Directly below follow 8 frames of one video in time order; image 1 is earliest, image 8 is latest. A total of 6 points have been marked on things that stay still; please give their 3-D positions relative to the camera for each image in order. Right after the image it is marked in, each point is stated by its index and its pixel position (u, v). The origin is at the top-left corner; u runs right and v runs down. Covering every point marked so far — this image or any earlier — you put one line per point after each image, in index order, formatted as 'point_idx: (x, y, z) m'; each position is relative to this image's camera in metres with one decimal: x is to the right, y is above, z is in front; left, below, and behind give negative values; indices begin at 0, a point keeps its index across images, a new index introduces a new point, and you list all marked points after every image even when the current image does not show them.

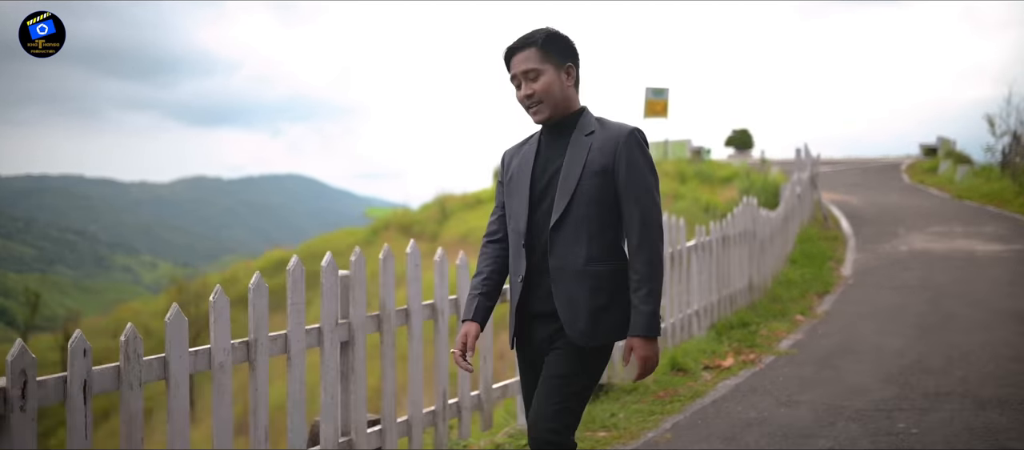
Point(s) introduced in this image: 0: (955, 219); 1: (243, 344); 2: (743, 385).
0: (+7.8, +0.1, +15.9) m
1: (-1.1, -0.5, +3.7) m
2: (+1.6, -1.1, +6.4) m
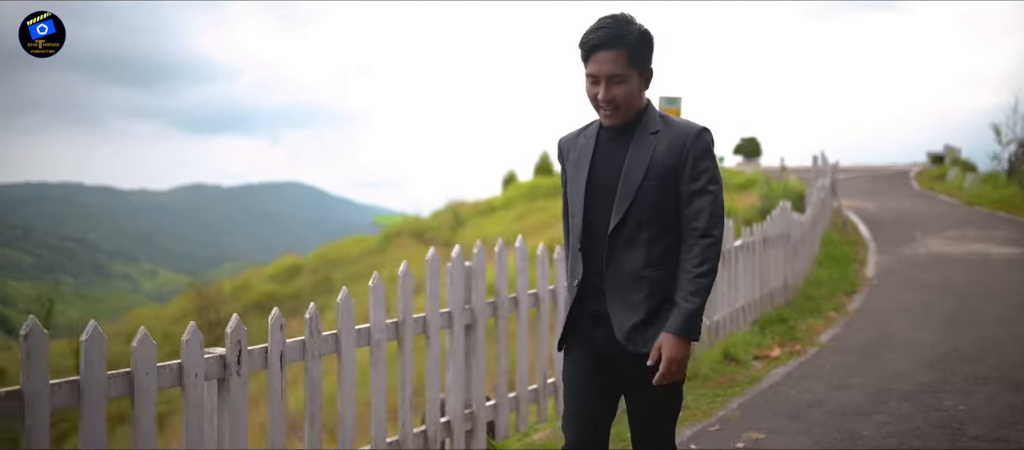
0: (+8.3, 0.0, +16.5) m
1: (-0.6, -0.5, +4.3) m
2: (+2.2, -1.1, +7.0) m
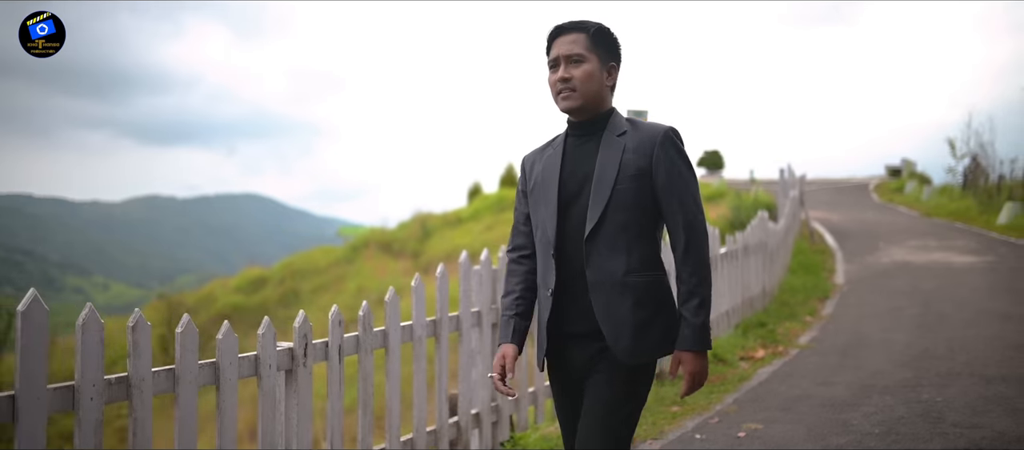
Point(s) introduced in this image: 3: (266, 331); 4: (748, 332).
0: (+7.9, -0.2, +17.2) m
1: (-0.4, -0.5, +4.6) m
2: (+2.2, -1.2, +7.5) m
3: (-1.0, -0.4, +3.6) m
4: (+2.4, -1.1, +9.3) m
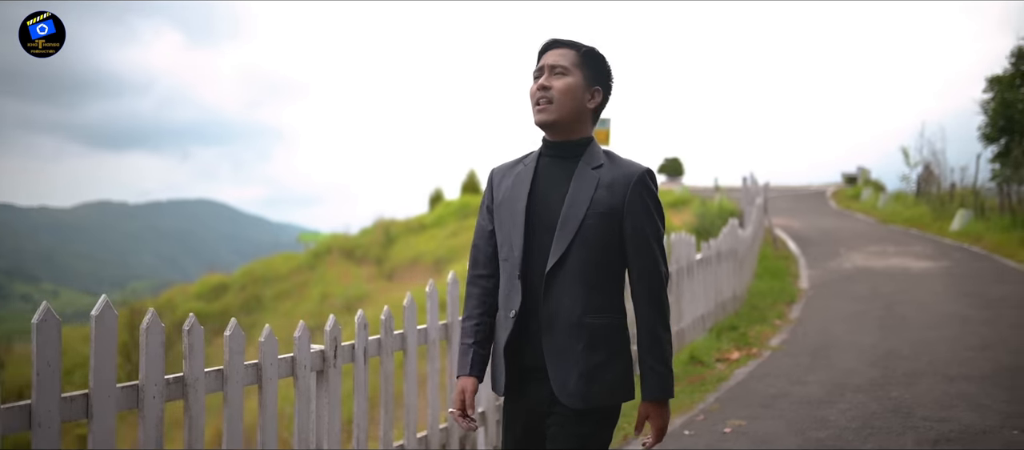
0: (+7.4, -0.3, +17.9) m
1: (-0.4, -0.5, +4.9) m
2: (+2.1, -1.3, +7.8) m
3: (-0.9, -0.5, +3.9) m
4: (+2.2, -1.2, +9.7) m
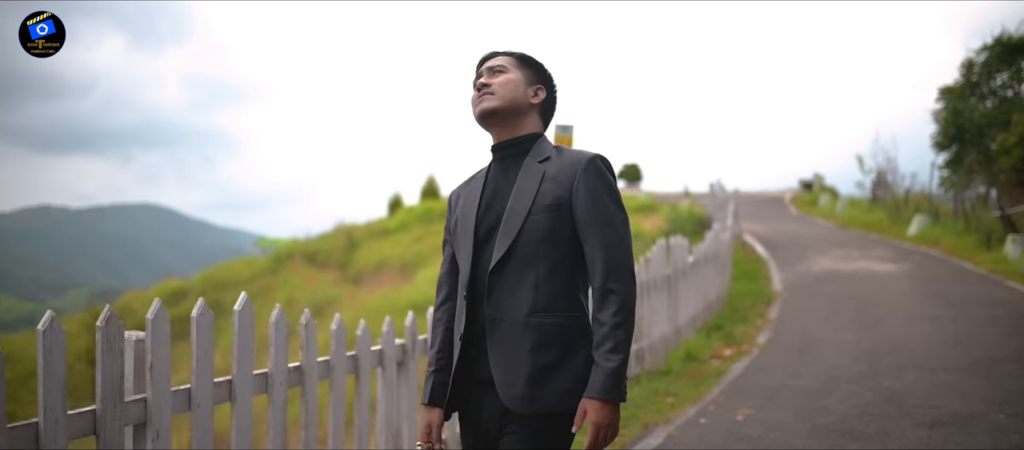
0: (+6.9, -0.4, +18.7) m
1: (-0.1, -0.6, +5.3) m
2: (+2.2, -1.3, +8.4) m
3: (-0.6, -0.5, +4.3) m
4: (+2.2, -1.2, +10.3) m
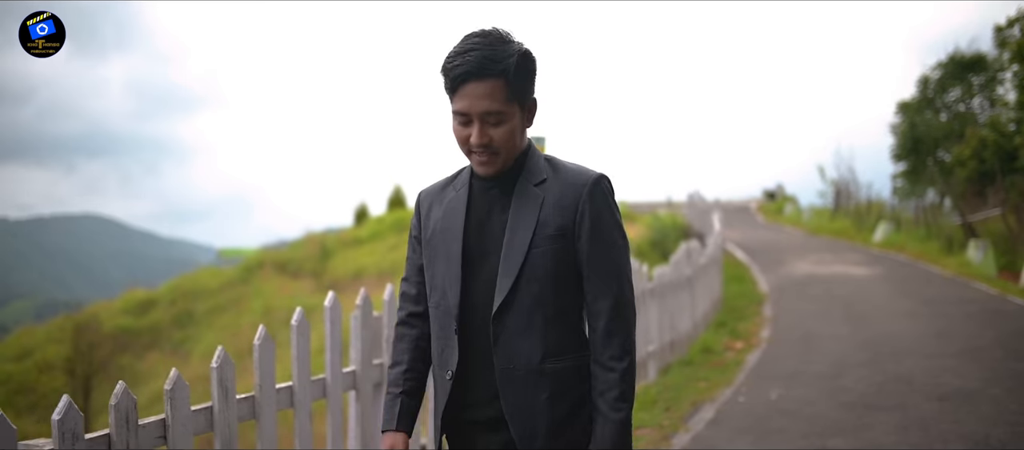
0: (+6.8, -0.6, +19.9) m
1: (+0.4, -0.6, +6.2) m
2: (+2.6, -1.4, +9.4) m
3: (0.0, -0.5, +5.2) m
4: (+2.5, -1.3, +11.3) m
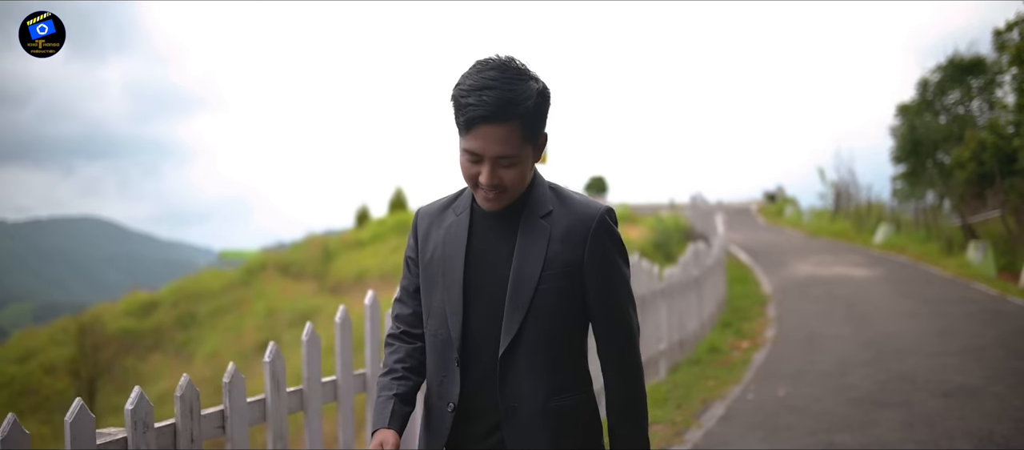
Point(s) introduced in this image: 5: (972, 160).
0: (+6.9, -0.6, +20.1) m
1: (+0.6, -0.6, +6.4) m
2: (+2.7, -1.4, +9.6) m
3: (+0.2, -0.5, +5.4) m
4: (+2.7, -1.3, +11.5) m
5: (+6.2, +0.9, +12.2) m
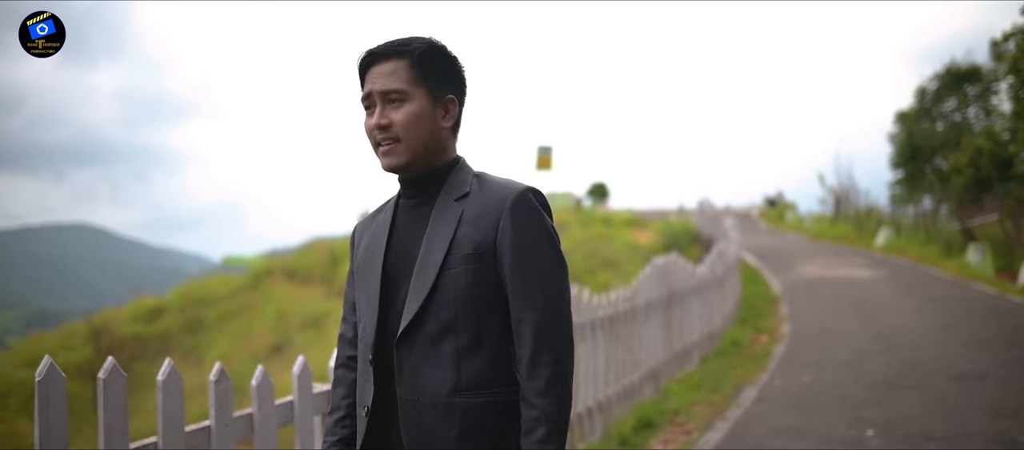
0: (+7.3, -0.7, +20.9) m
1: (+1.0, -0.6, +7.1) m
2: (+3.1, -1.4, +10.3) m
3: (+0.6, -0.5, +6.1) m
4: (+3.1, -1.4, +12.2) m
5: (+6.6, +0.8, +13.0) m
